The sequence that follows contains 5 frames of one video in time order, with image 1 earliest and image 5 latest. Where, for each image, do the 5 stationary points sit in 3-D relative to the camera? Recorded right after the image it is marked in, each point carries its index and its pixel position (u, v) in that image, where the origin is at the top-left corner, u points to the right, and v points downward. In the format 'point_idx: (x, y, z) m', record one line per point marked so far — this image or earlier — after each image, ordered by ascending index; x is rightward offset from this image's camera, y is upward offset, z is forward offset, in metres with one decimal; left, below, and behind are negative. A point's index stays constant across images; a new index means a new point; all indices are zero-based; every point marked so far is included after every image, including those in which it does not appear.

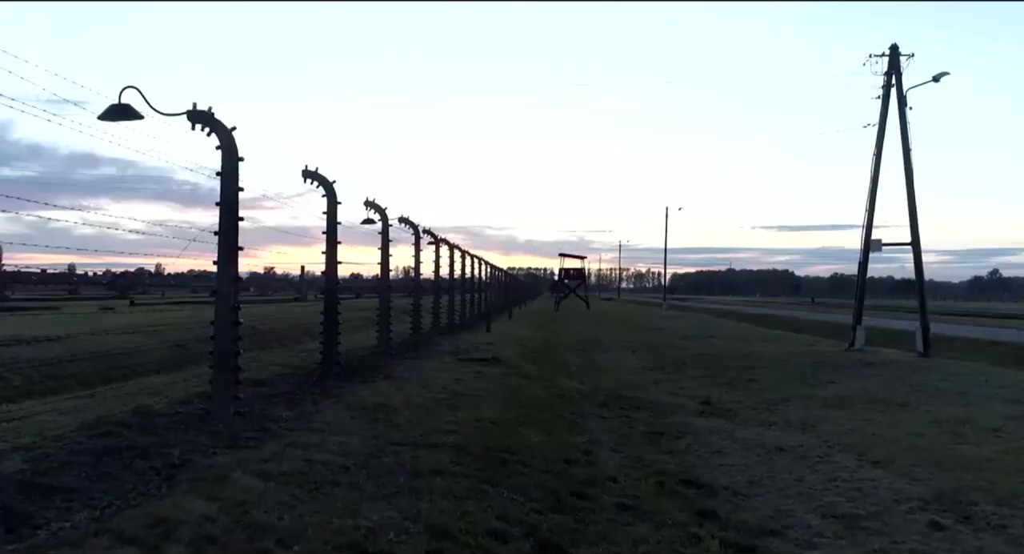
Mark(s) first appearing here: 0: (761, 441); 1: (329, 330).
0: (+3.0, -2.0, +10.8) m
1: (-2.5, -0.7, +12.2) m
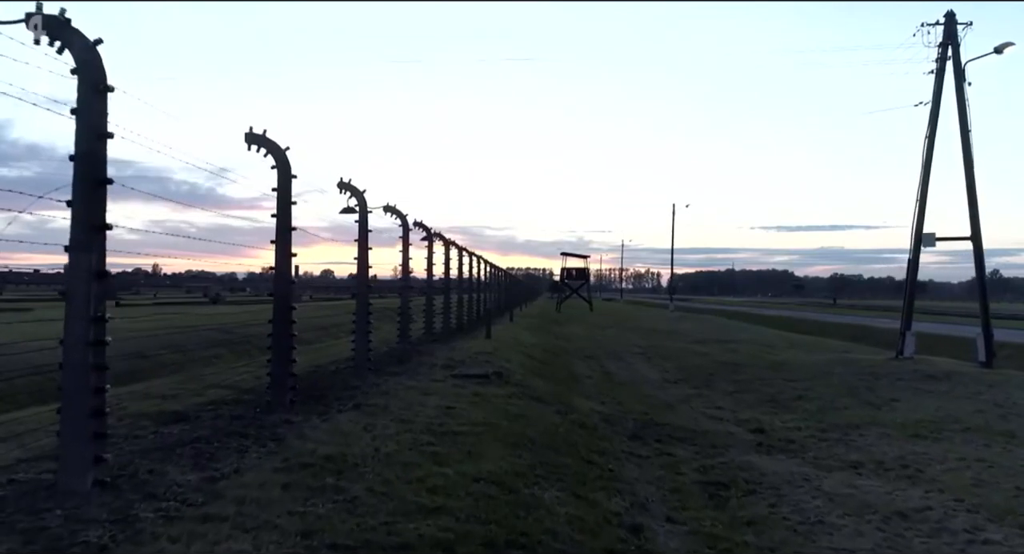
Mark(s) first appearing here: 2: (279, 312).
0: (+3.1, -1.9, +7.8) m
1: (-2.4, -0.7, +9.2) m
2: (-2.4, -0.4, +9.2) m
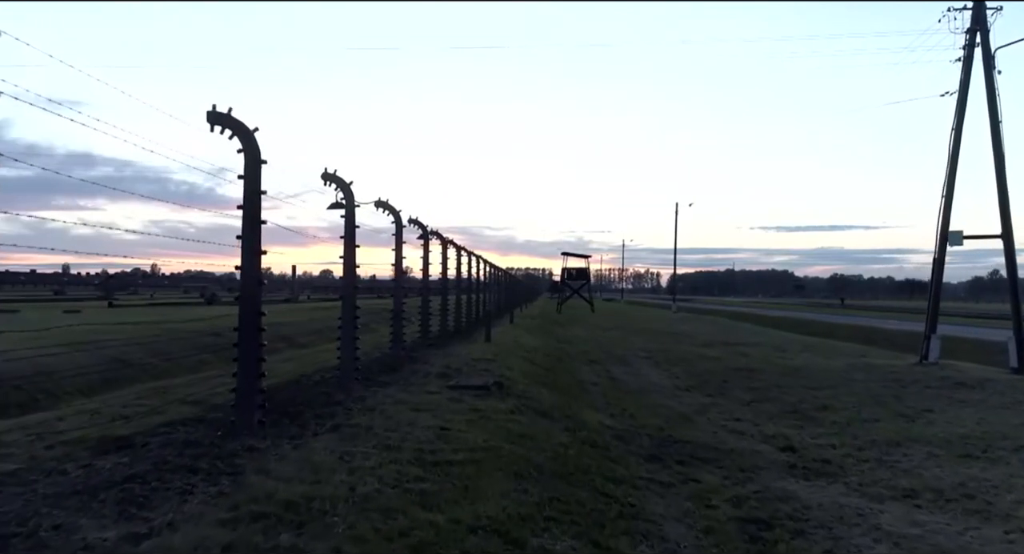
0: (+3.1, -1.9, +6.6) m
1: (-2.3, -0.7, +8.0) m
2: (-2.4, -0.4, +8.0) m
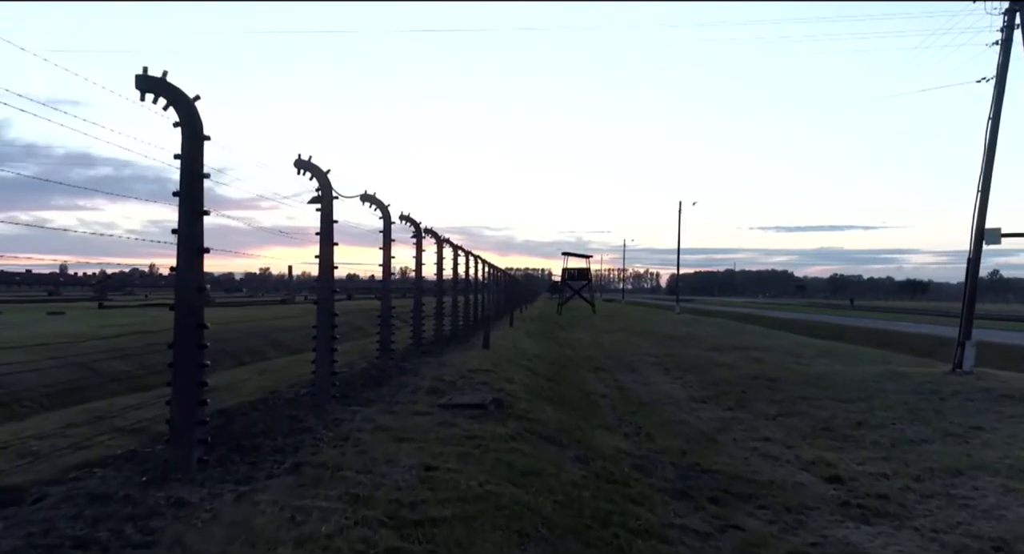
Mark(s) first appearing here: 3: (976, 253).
0: (+3.1, -2.0, +5.0) m
1: (-2.3, -0.7, +6.4) m
2: (-2.3, -0.4, +6.4) m
3: (+9.8, +0.5, +19.1) m
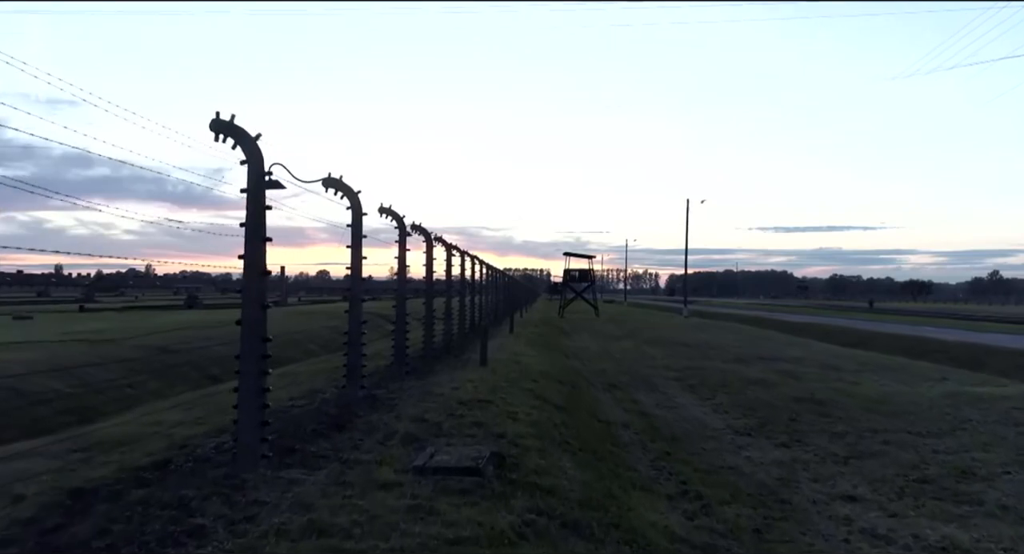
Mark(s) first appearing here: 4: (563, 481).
0: (+3.2, -2.0, +1.9) m
1: (-2.3, -0.8, +3.3) m
2: (-2.3, -0.5, +3.3) m
3: (+9.9, +0.4, +16.0) m
4: (+0.4, -1.8, +7.7) m
